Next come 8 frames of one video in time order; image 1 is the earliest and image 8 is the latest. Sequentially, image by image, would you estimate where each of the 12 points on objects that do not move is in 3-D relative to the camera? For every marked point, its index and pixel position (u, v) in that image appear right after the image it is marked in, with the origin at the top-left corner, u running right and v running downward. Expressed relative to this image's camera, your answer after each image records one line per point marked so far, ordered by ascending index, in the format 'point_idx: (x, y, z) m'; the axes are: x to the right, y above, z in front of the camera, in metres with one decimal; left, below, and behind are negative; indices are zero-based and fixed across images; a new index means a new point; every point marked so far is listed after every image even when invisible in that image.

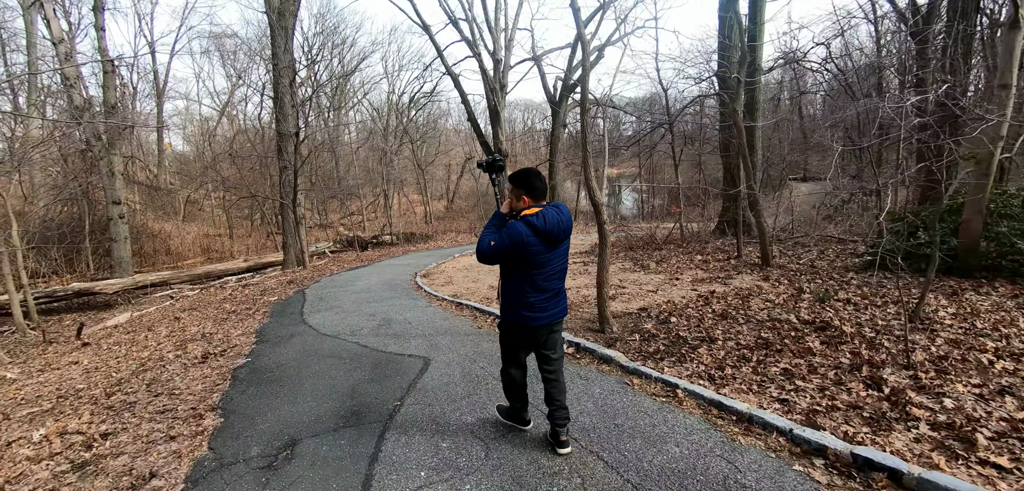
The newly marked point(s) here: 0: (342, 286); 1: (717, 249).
0: (-3.4, -0.8, +8.5) m
1: (+5.2, -0.1, +10.9) m
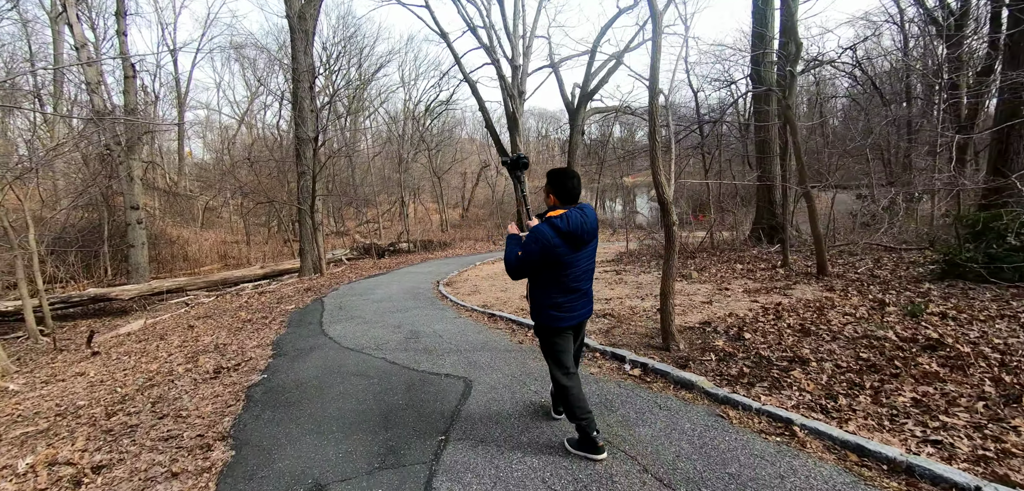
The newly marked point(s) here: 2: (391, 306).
0: (-2.9, -0.9, +8.0) m
1: (+5.9, -0.3, +10.2) m
2: (-1.9, -1.0, +6.8) m
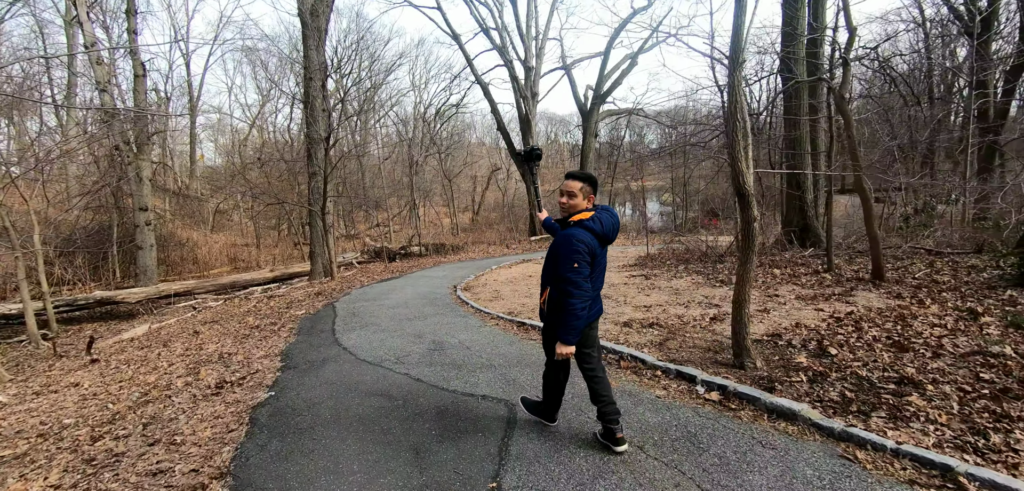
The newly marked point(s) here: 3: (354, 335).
0: (-2.4, -1.0, +7.6) m
1: (+6.3, -0.4, +9.6) m
2: (-1.5, -1.0, +6.3) m
3: (-1.9, -1.1, +5.2) m
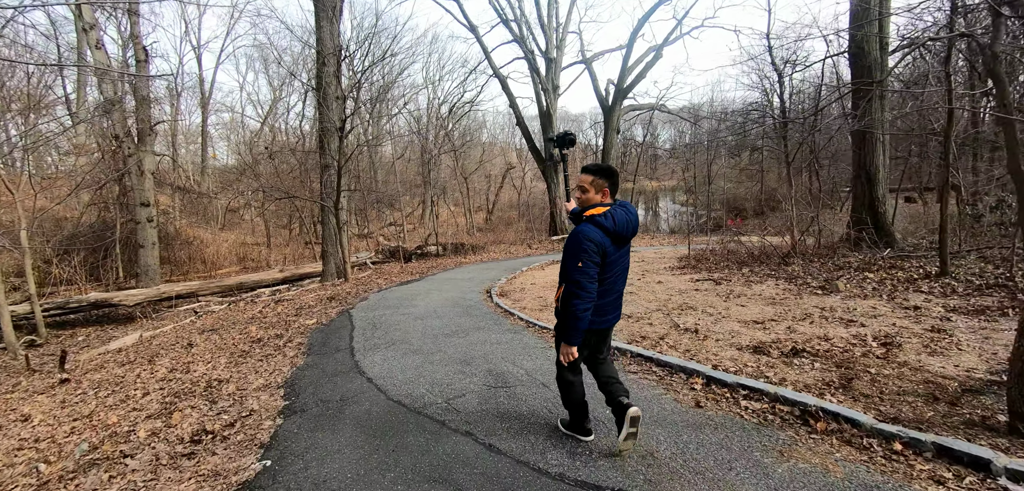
0: (-1.7, -0.9, +6.4) m
1: (+7.1, -0.3, +8.3) m
2: (-0.8, -0.9, +5.2) m
3: (-1.2, -1.0, +4.0) m
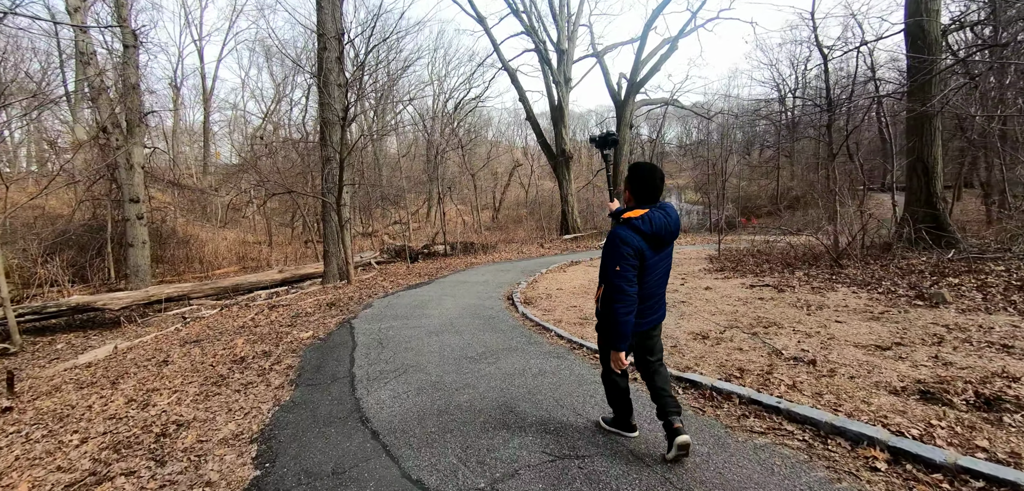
0: (-1.4, -0.9, +5.5) m
1: (+7.5, -0.4, +7.3) m
2: (-0.5, -0.9, +4.2) m
3: (-0.9, -1.0, +3.1) m
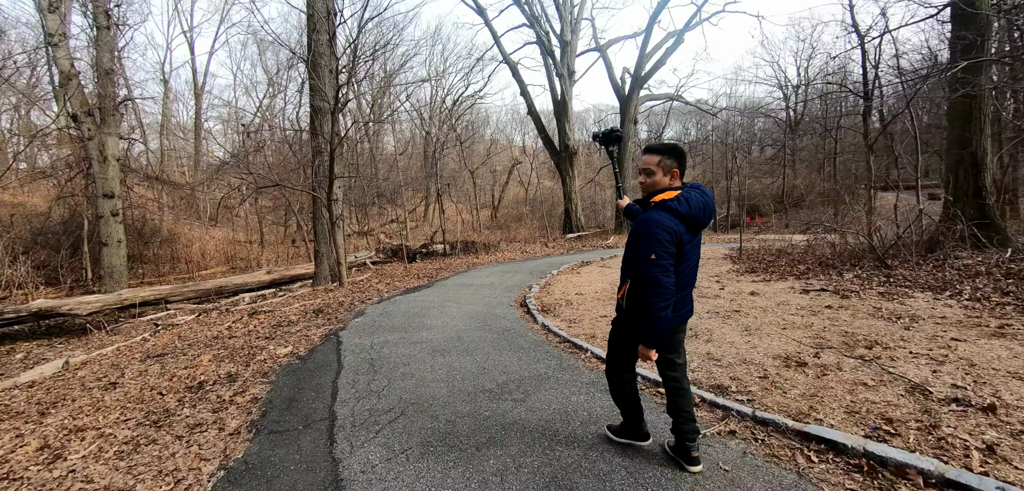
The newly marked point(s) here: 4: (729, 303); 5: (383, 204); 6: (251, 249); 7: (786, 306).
0: (-1.2, -0.9, +4.6) m
1: (+7.7, -0.3, +6.4) m
2: (-0.3, -0.9, +3.3) m
3: (-0.7, -1.0, +2.2) m
4: (+2.4, -0.7, +4.9) m
5: (-5.8, +1.9, +19.6) m
6: (-11.1, -0.2, +18.3) m
7: (+2.9, -0.6, +4.6) m
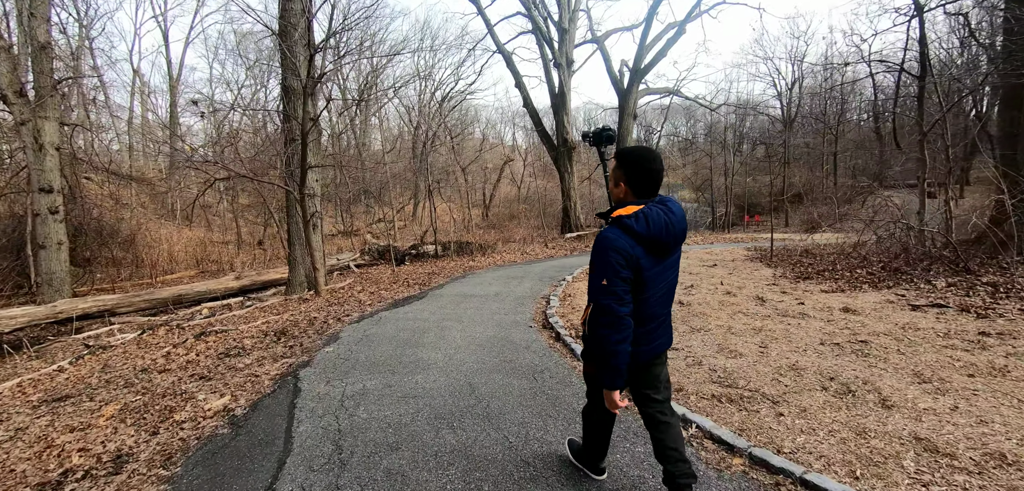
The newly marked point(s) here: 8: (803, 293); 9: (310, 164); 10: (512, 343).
0: (-0.9, -1.0, +3.2) m
1: (+7.8, -0.3, +5.3) m
2: (0.0, -1.0, +2.0) m
3: (-0.4, -1.1, +0.9) m
4: (+2.7, -0.7, +3.7) m
5: (-6.0, +1.9, +18.1) m
6: (-11.2, -0.2, +16.7) m
7: (+3.1, -0.7, +3.4) m
8: (+3.4, -0.6, +5.1) m
9: (-3.9, +1.6, +8.5) m
10: (0.0, -0.9, +4.0) m
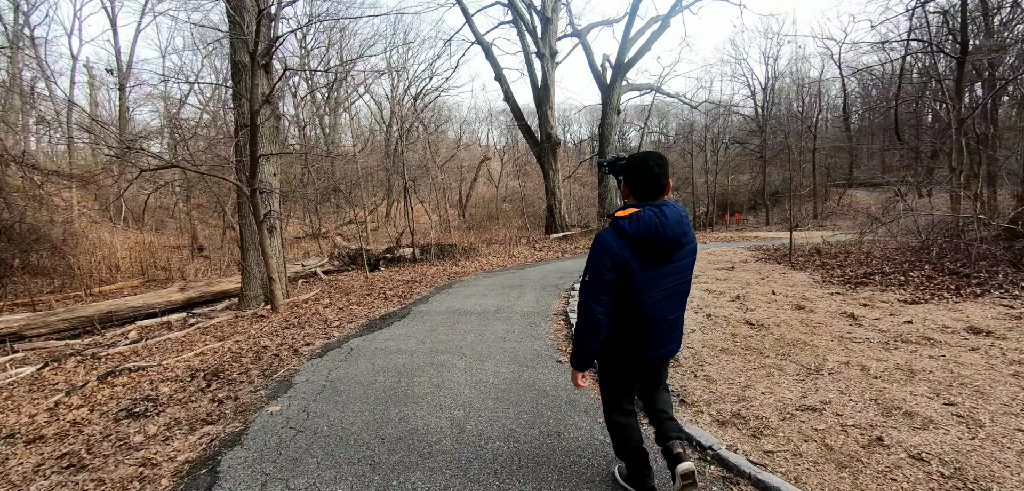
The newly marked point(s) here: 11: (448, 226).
0: (-0.7, -1.0, +2.0) m
1: (+7.9, -0.3, +4.6) m
2: (+0.3, -1.0, +0.9) m
3: (0.0, -1.1, -0.3) m
4: (+2.9, -0.7, +2.6) m
5: (-6.7, +1.7, +16.6) m
6: (-11.8, -0.4, +14.8) m
7: (+3.4, -0.7, +2.4) m
8: (+3.5, -0.6, +4.2) m
9: (-4.0, +1.5, +7.1) m
10: (+0.2, -0.9, +2.8) m
11: (-3.0, +0.8, +19.9) m
